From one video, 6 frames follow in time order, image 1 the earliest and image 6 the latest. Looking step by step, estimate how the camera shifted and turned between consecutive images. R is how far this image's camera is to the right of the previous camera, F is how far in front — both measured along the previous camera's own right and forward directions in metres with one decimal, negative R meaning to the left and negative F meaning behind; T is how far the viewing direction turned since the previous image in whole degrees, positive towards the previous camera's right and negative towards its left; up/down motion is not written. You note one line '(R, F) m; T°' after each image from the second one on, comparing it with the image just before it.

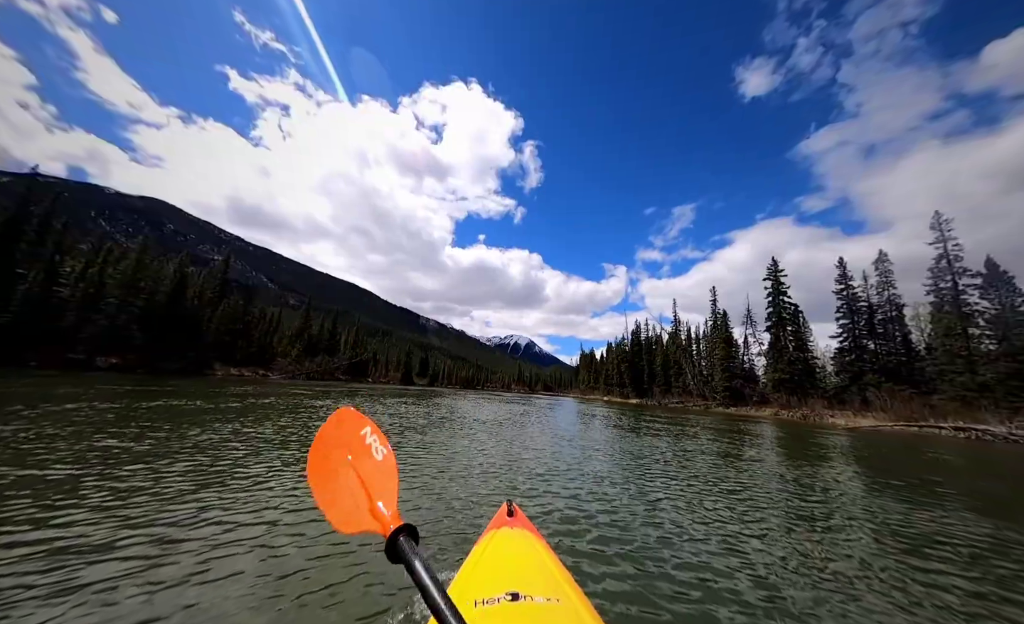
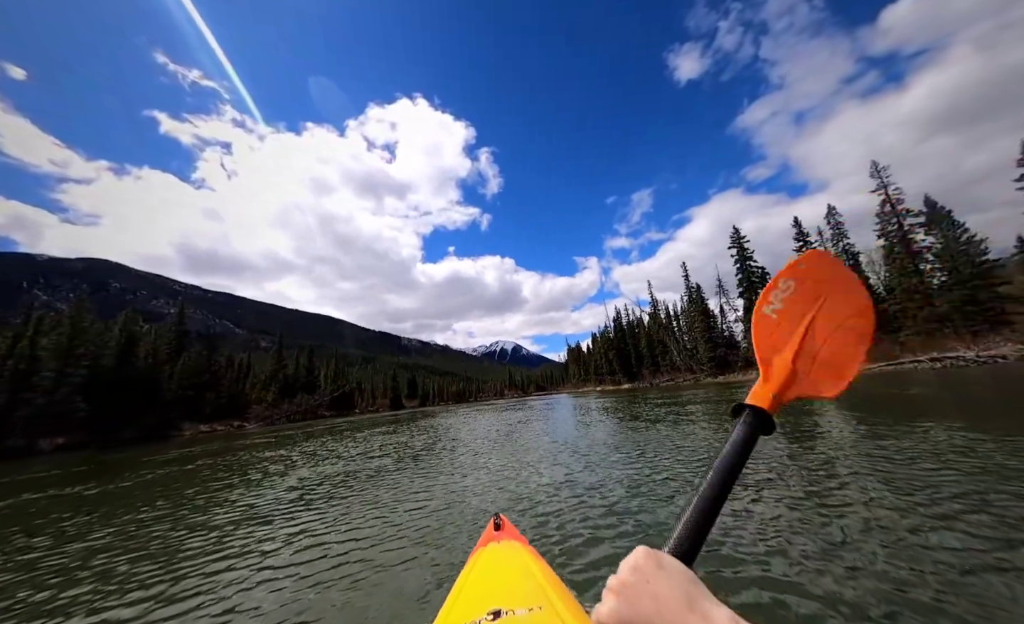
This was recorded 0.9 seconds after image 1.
(+0.1, +0.5) m; +4°
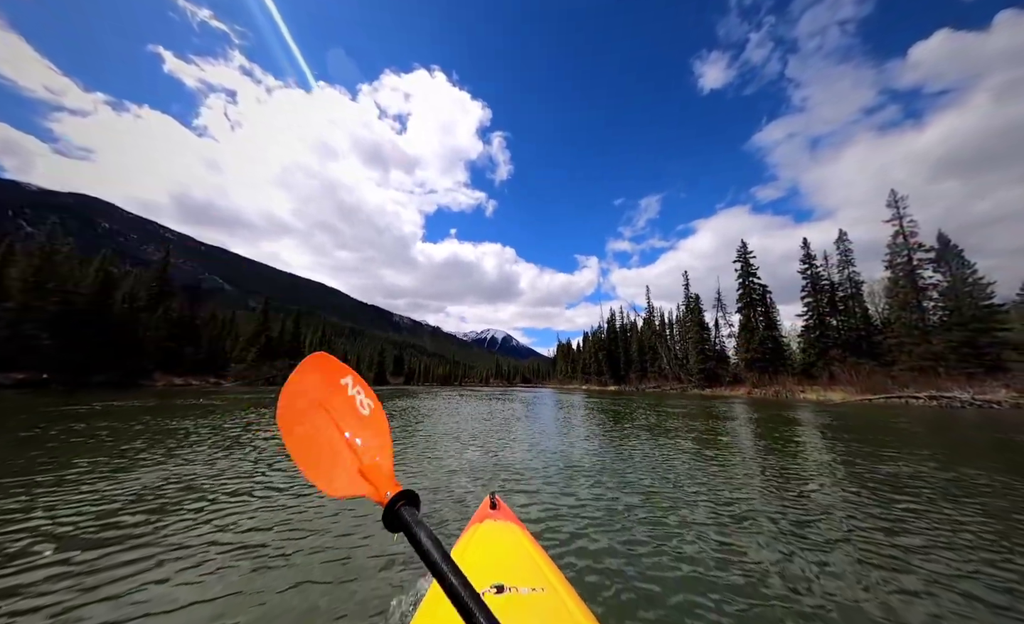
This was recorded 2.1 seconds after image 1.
(-0.1, +0.6) m; +1°
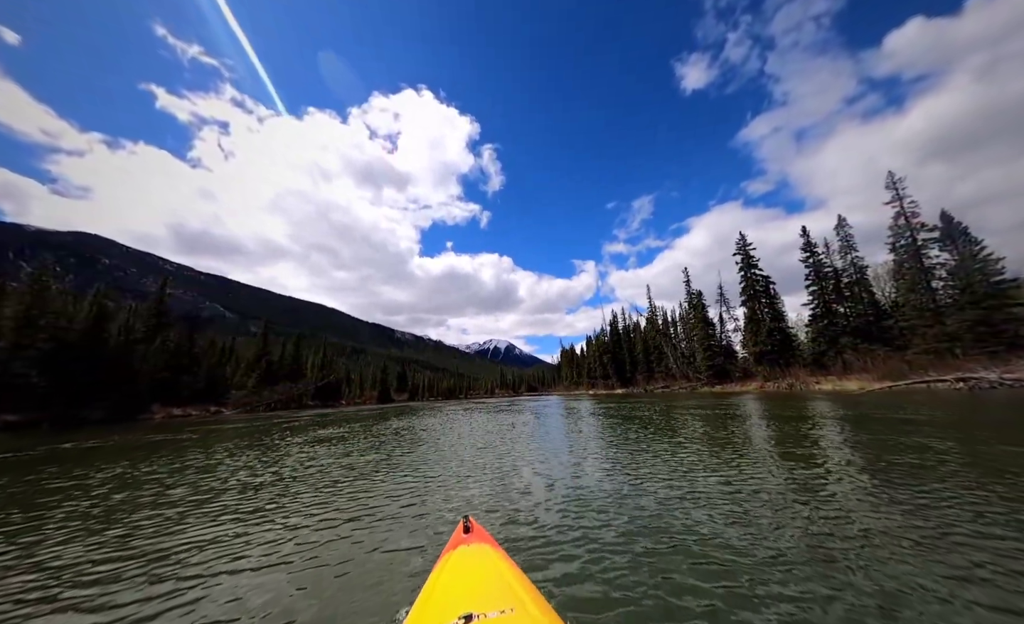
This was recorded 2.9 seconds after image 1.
(0.0, +0.4) m; 0°
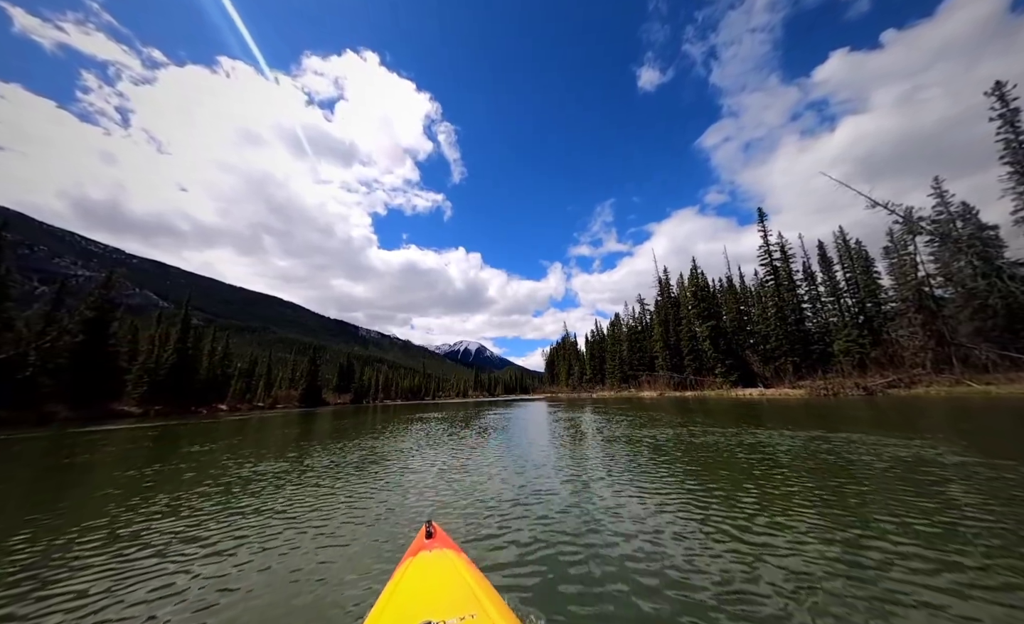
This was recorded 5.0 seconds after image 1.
(-3.7, +2.7) m; +6°
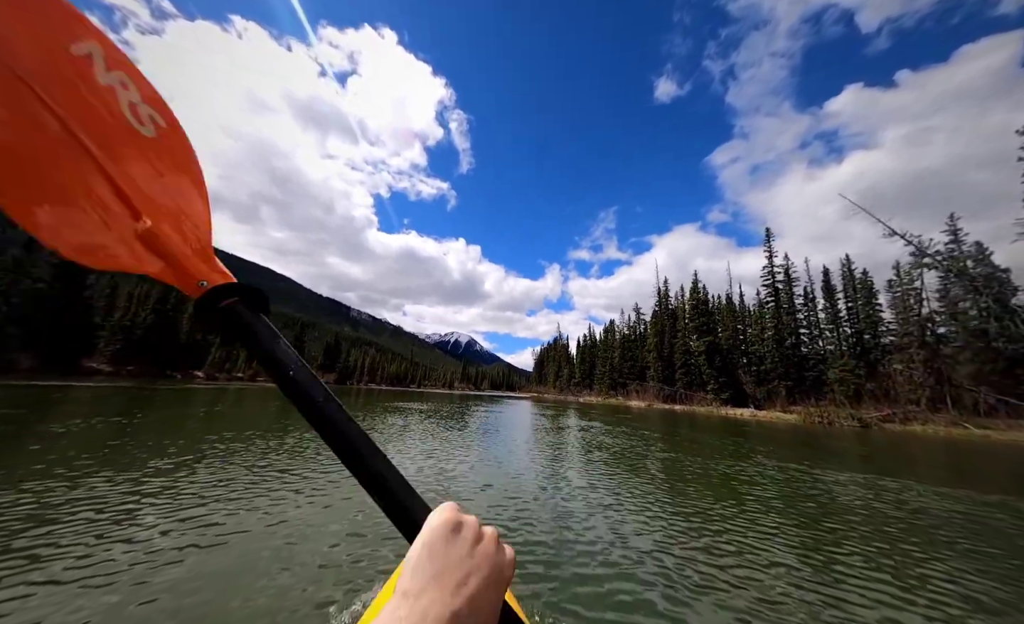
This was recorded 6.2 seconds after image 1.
(-0.4, +1.9) m; +1°
